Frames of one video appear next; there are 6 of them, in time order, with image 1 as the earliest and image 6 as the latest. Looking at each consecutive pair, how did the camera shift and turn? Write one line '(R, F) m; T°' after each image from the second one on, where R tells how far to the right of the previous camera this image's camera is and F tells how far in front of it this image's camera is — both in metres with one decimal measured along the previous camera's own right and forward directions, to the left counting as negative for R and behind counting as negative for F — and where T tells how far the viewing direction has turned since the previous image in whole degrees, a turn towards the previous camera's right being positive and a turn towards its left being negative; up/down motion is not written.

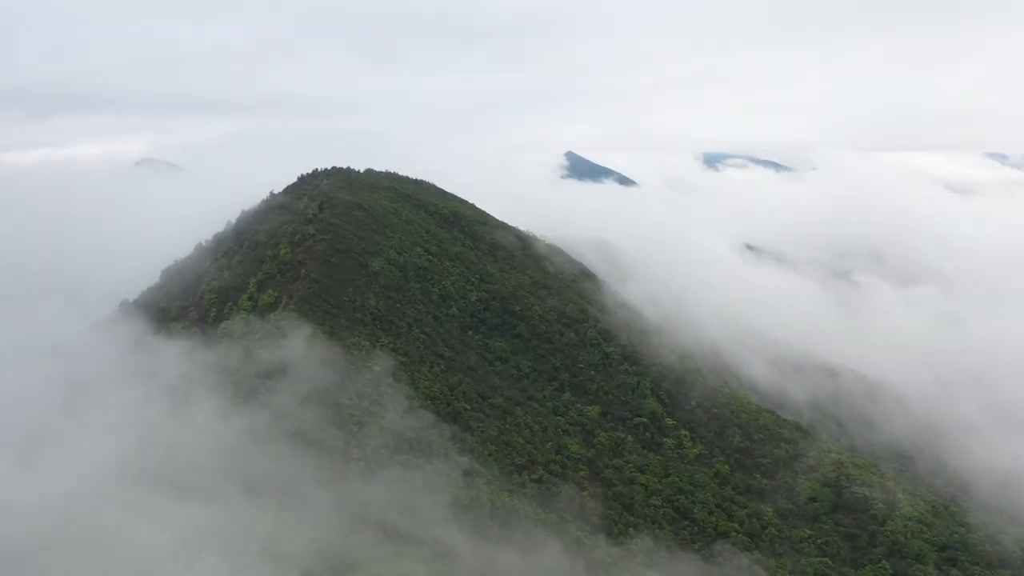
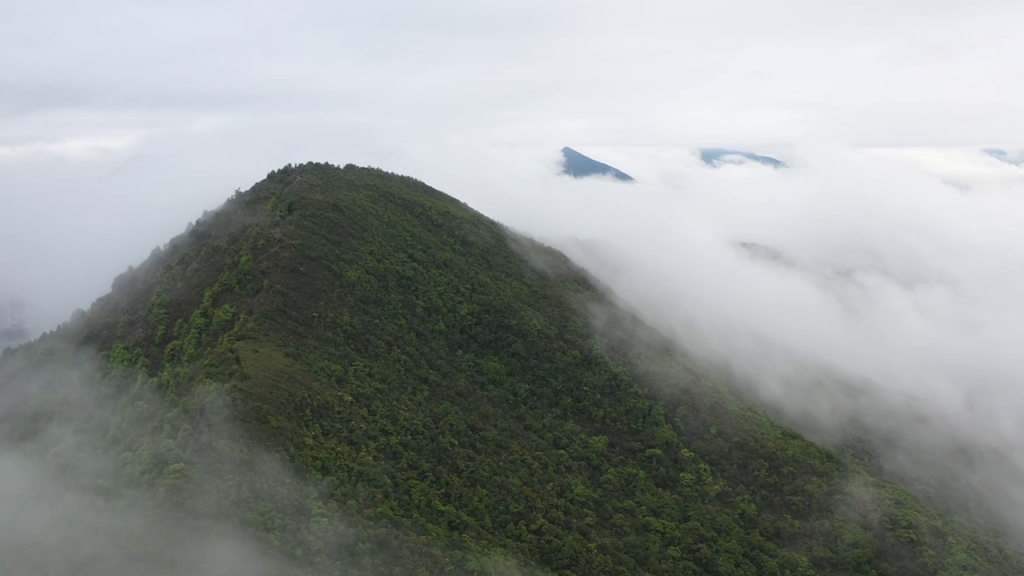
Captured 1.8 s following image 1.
(+0.2, +7.6) m; 0°
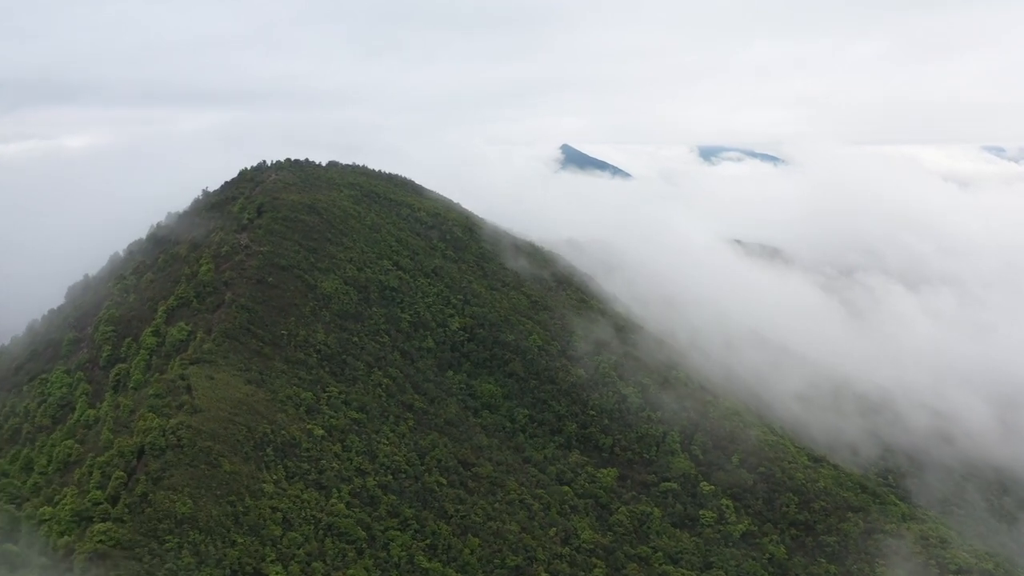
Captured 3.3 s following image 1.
(+0.1, +6.1) m; 0°
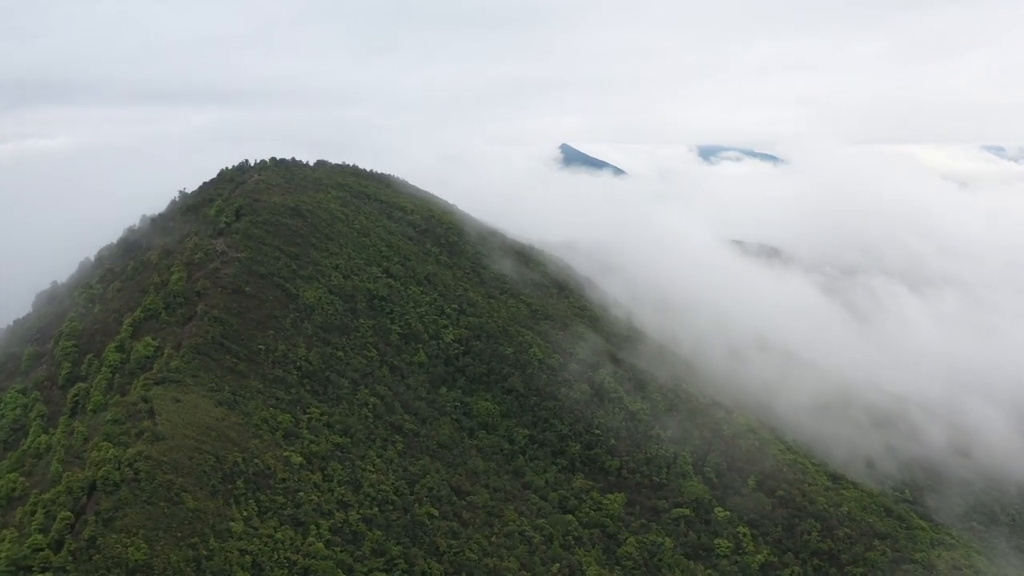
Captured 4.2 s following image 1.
(0.0, +3.7) m; 0°
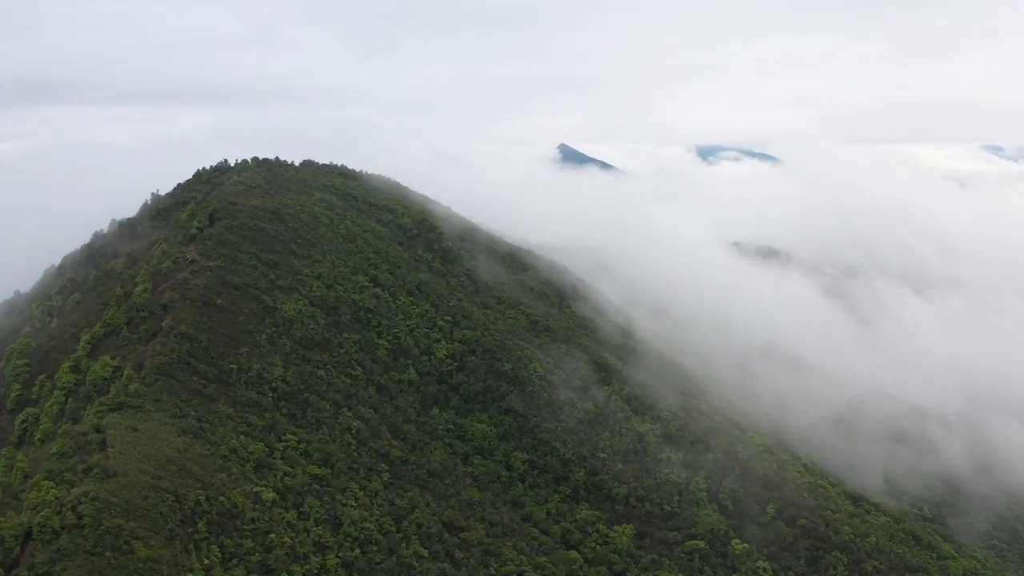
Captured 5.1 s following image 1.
(+0.1, +3.7) m; 0°
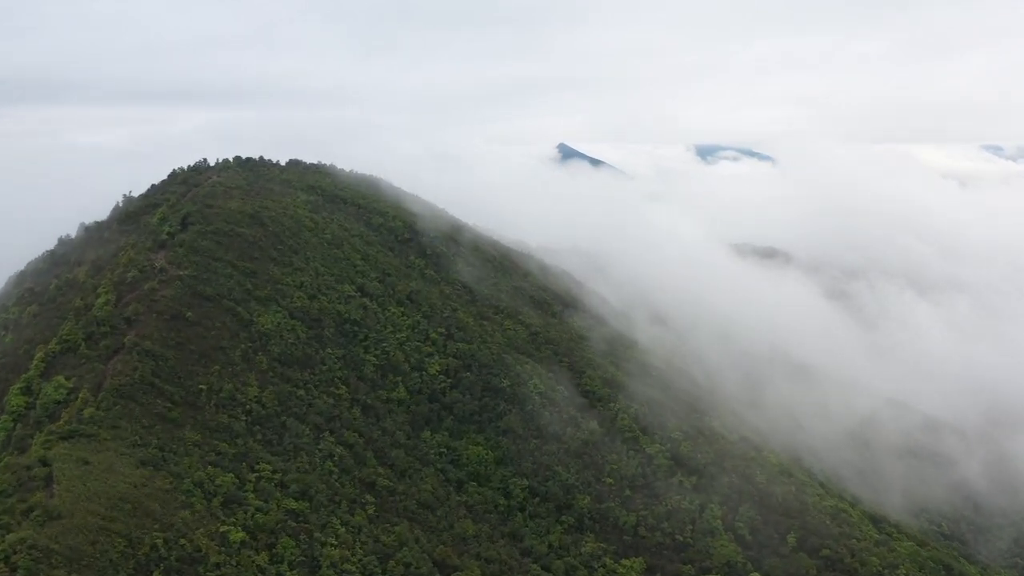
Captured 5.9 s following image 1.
(+0.1, +3.3) m; 0°
